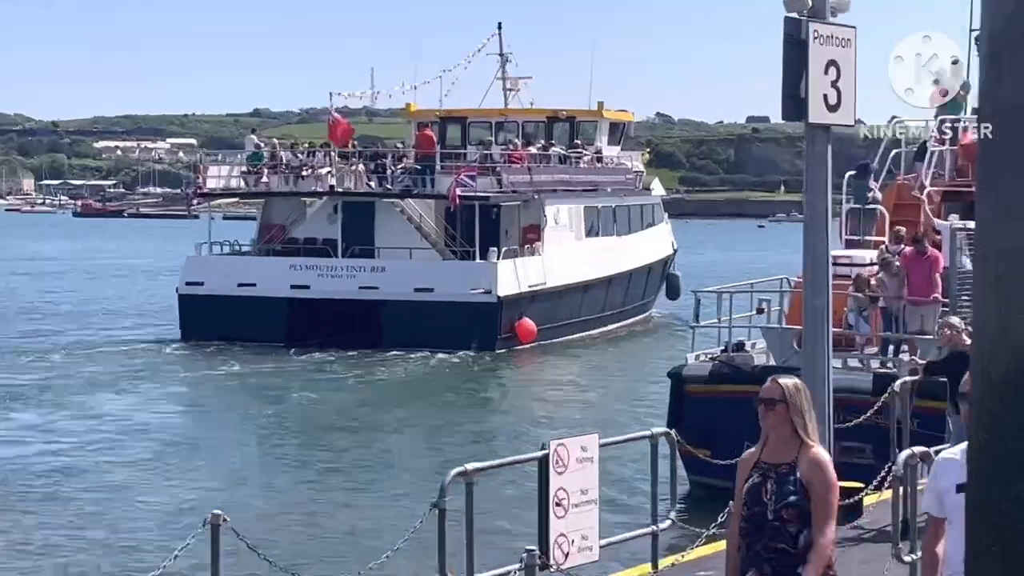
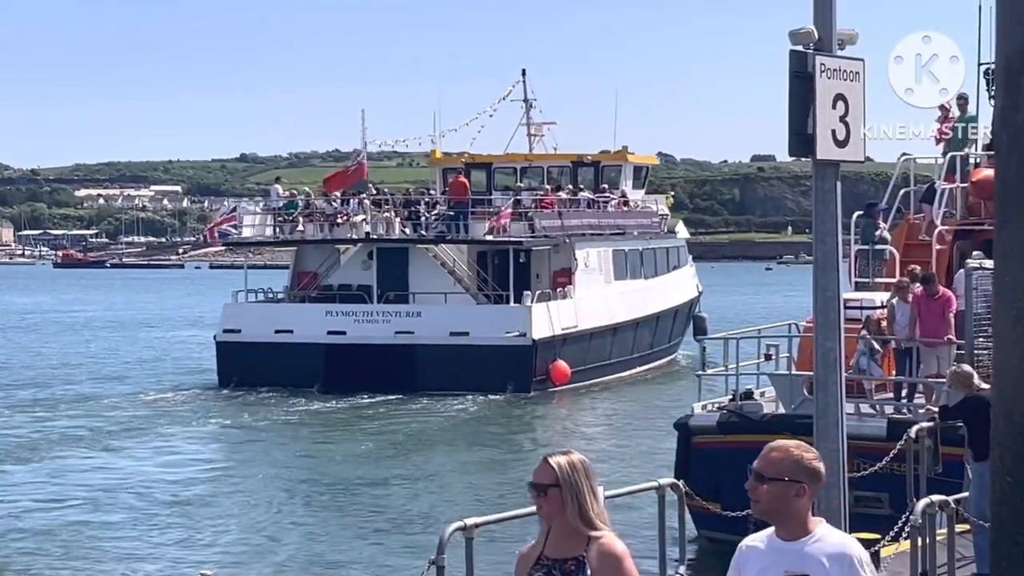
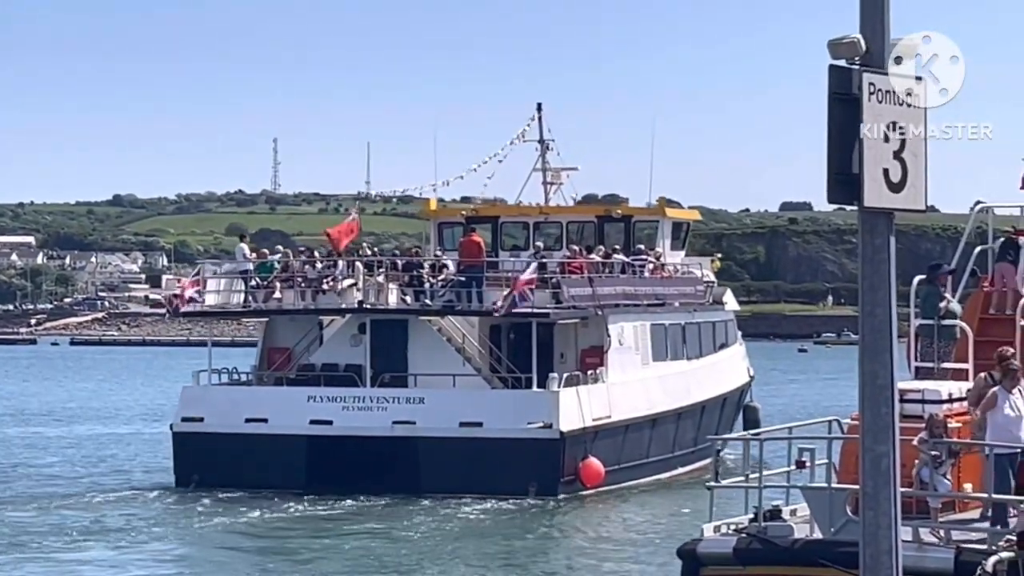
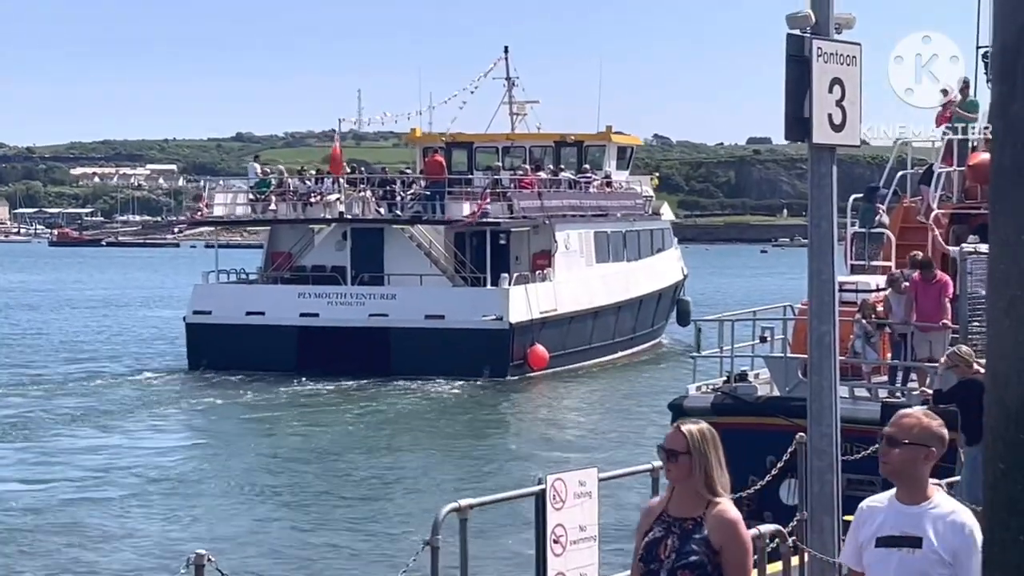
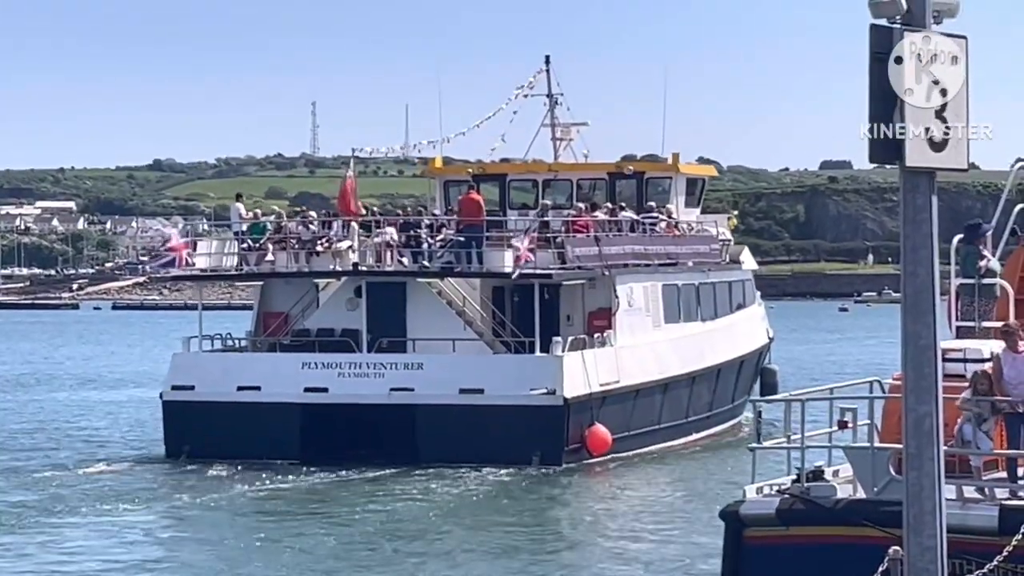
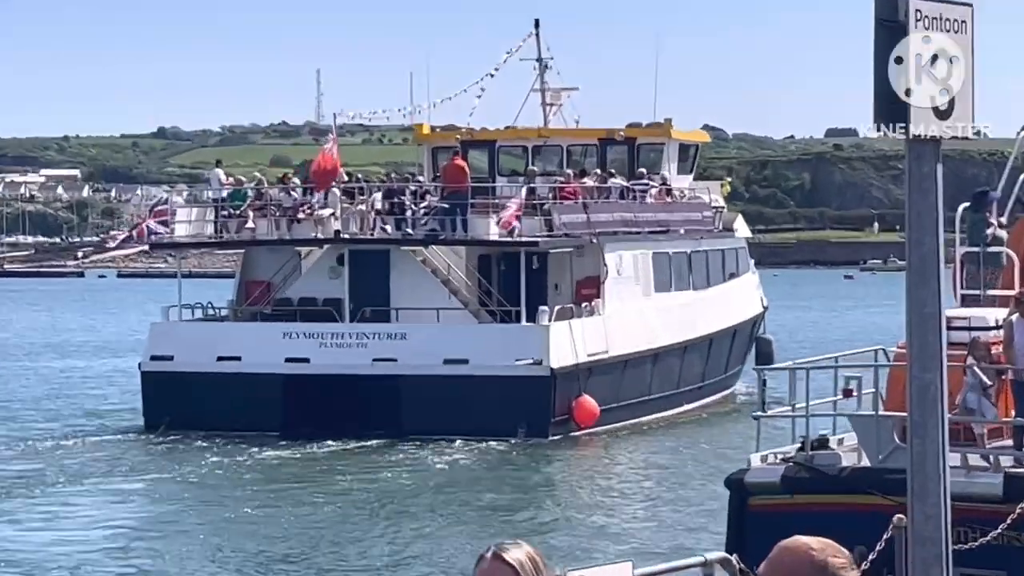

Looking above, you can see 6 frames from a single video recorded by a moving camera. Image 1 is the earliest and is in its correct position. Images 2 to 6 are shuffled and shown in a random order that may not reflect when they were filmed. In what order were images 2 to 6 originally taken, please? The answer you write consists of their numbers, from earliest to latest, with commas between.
4, 2, 6, 5, 3
